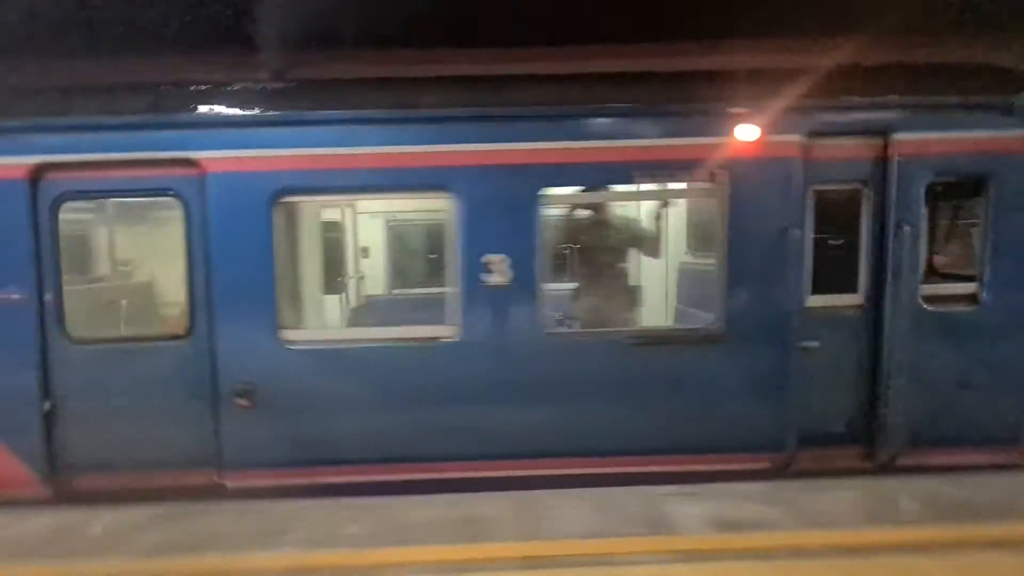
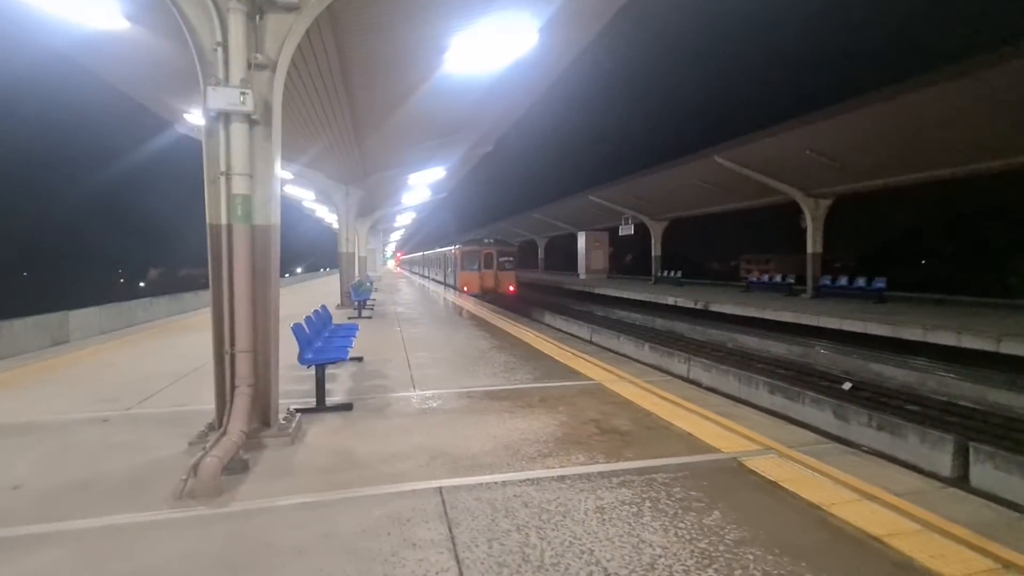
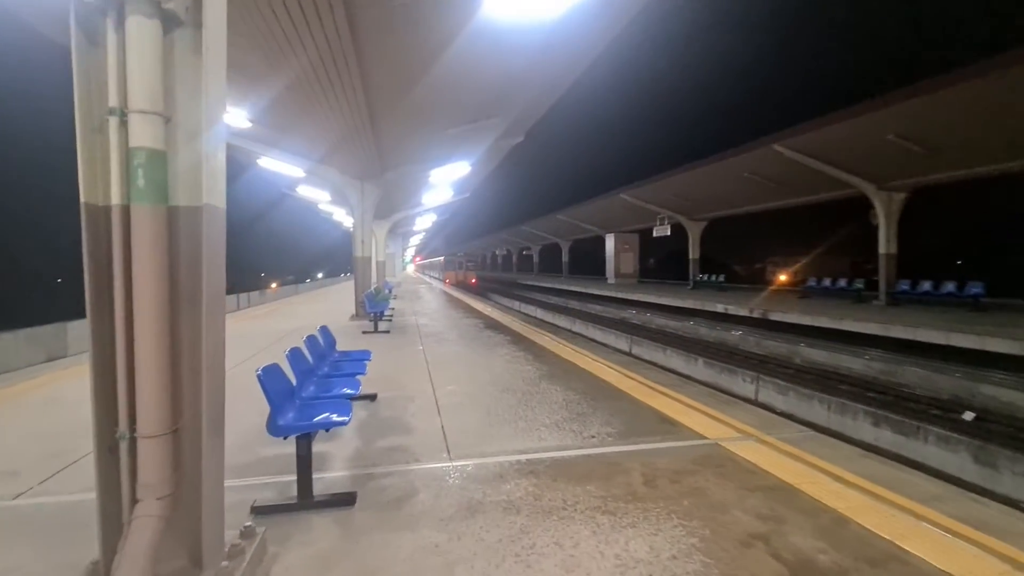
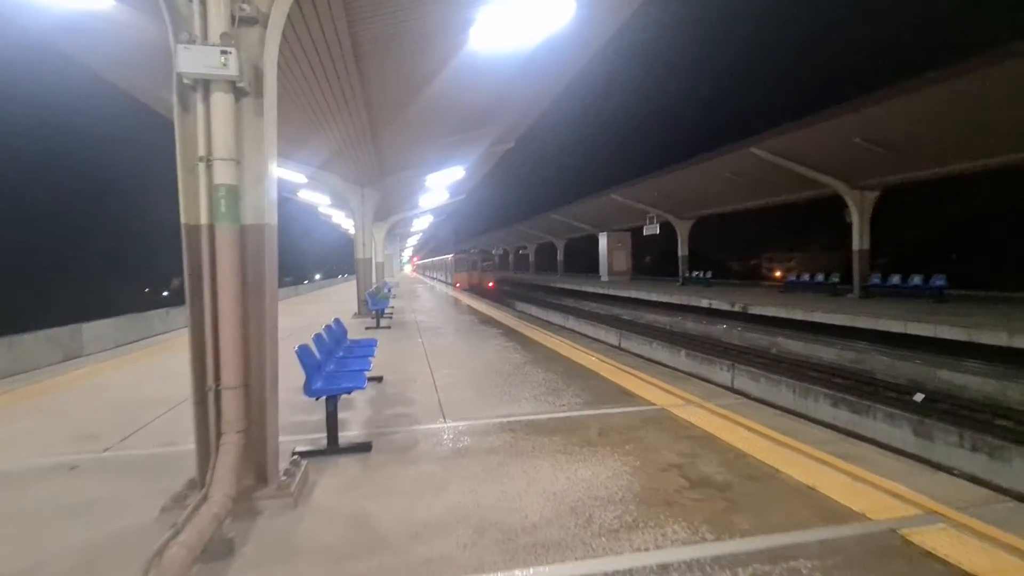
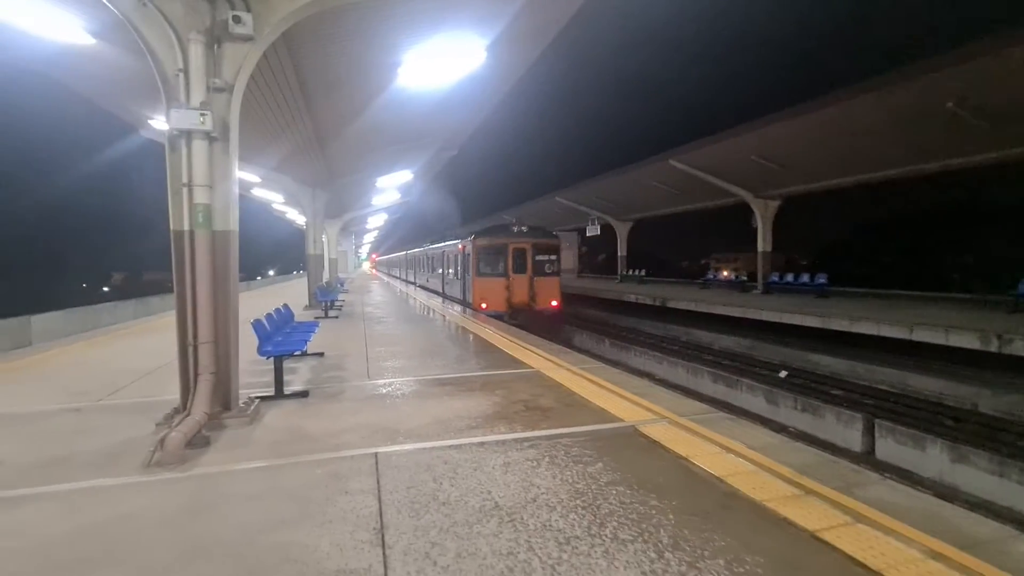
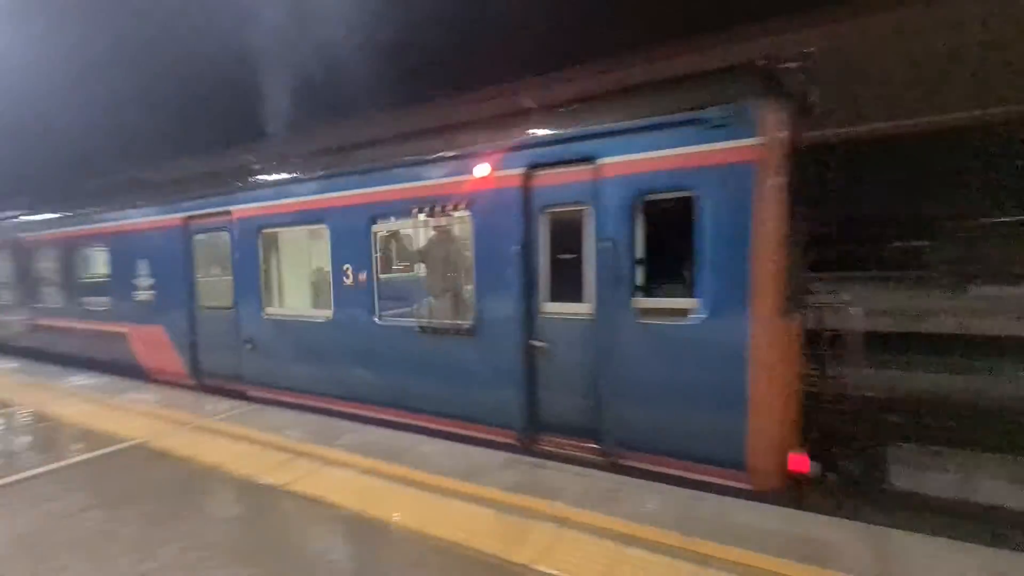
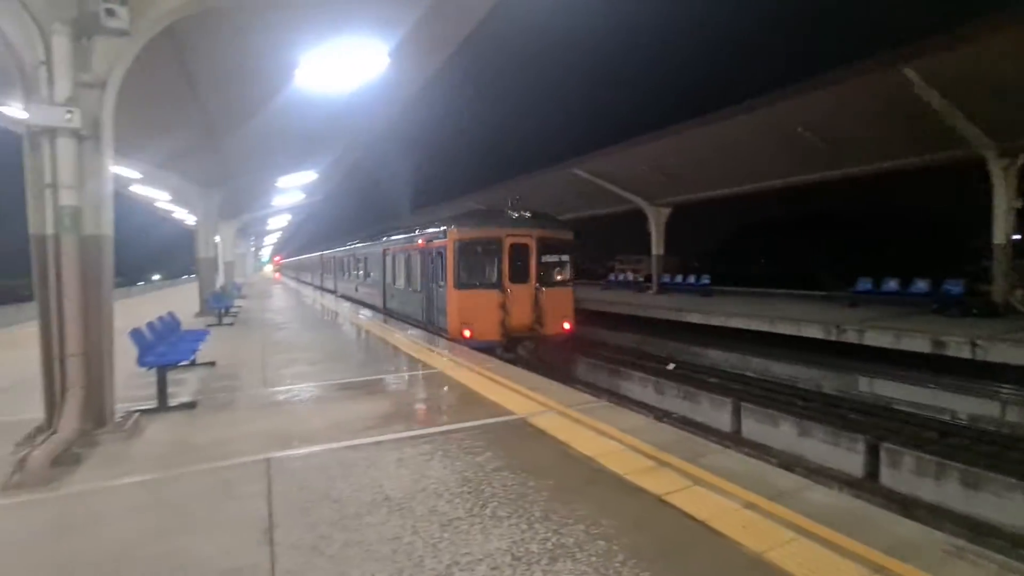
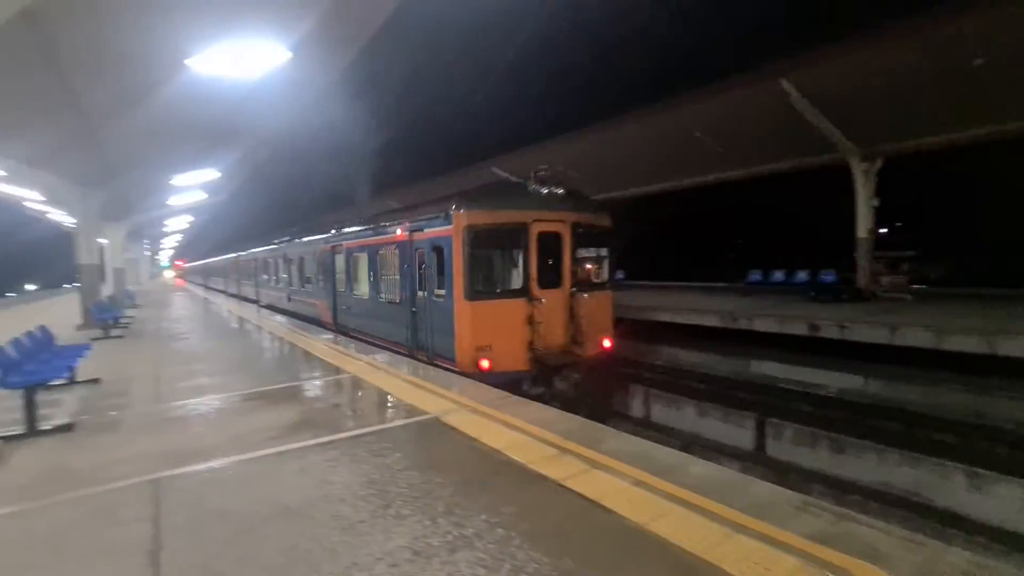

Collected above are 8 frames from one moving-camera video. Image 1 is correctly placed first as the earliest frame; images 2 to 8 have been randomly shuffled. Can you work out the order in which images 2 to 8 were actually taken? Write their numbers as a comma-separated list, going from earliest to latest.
6, 8, 7, 5, 2, 4, 3
